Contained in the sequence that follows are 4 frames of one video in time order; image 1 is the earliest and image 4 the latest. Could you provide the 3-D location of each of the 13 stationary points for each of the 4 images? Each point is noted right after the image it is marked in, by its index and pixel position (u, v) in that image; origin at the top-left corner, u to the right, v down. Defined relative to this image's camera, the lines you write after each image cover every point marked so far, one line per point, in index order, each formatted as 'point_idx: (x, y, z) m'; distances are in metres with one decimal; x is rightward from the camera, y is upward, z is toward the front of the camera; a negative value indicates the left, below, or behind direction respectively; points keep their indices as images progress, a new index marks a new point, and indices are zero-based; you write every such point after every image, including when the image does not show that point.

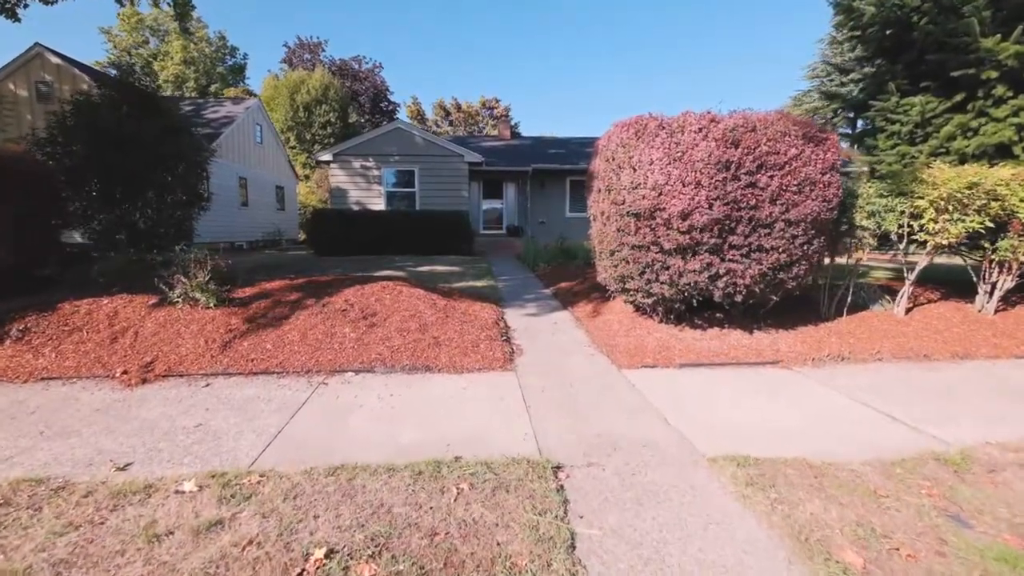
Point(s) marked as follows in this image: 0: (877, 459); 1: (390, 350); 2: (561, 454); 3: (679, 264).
0: (+2.3, -1.1, +3.1) m
1: (-1.2, -0.7, +5.2) m
2: (+0.3, -1.0, +3.1) m
3: (+1.7, +0.2, +5.0) m
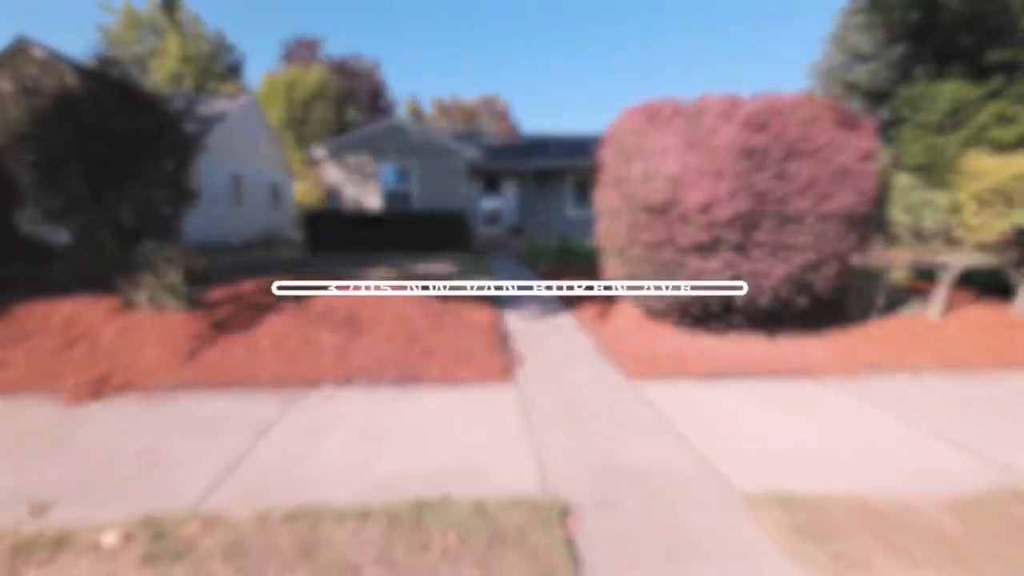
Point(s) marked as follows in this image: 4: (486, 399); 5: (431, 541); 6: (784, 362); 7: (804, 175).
0: (+2.3, -1.1, +2.6) m
1: (-1.2, -0.7, +4.7) m
2: (+0.3, -1.1, +2.6) m
3: (+1.7, +0.2, +4.5) m
4: (-0.2, -0.9, +4.2) m
5: (-0.3, -1.1, +2.1) m
6: (+2.6, -0.8, +4.7) m
7: (+2.5, +1.0, +4.3) m
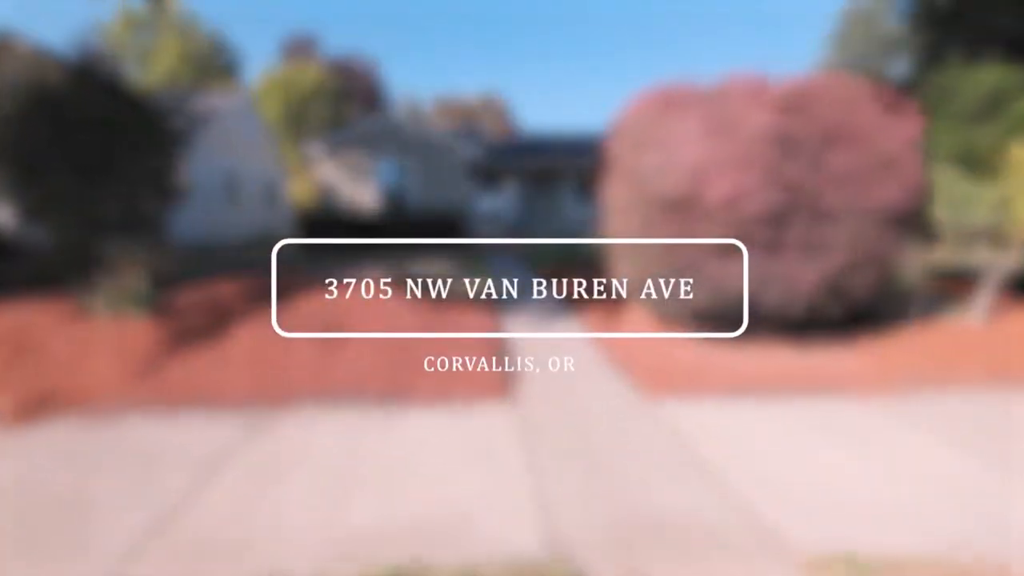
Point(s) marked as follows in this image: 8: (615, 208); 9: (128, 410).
0: (+2.3, -1.1, +2.1) m
1: (-1.2, -0.7, +4.2) m
2: (+0.3, -1.1, +2.1) m
3: (+1.7, +0.2, +4.0) m
4: (-0.2, -1.0, +3.7) m
5: (-0.3, -1.1, +1.6) m
6: (+2.6, -0.8, +4.2) m
7: (+2.5, +0.9, +3.8) m
8: (+0.8, +0.6, +4.0) m
9: (-3.3, -1.0, +4.2) m
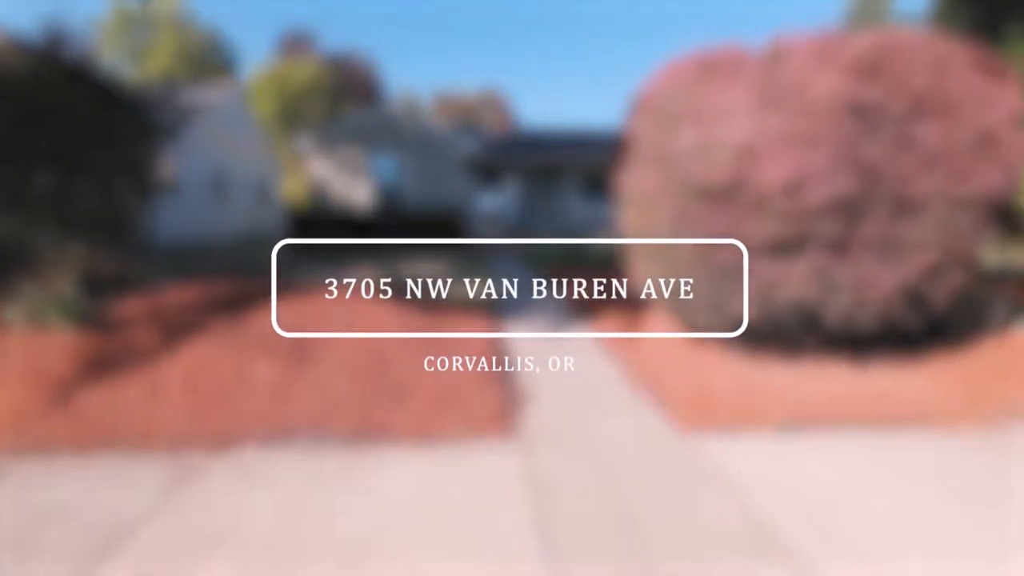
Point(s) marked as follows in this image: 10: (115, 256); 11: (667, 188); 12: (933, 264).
0: (+2.3, -1.2, +1.4) m
1: (-1.2, -0.8, +3.4) m
2: (+0.3, -1.1, +1.3) m
3: (+1.7, +0.1, +3.3) m
4: (-0.2, -1.0, +2.9) m
5: (-0.3, -1.2, +0.9) m
6: (+2.6, -0.8, +3.5) m
7: (+2.6, +0.9, +3.1) m
8: (+0.9, +0.6, +3.2) m
9: (-3.2, -1.1, +3.4) m
10: (-2.7, +0.2, +3.3) m
11: (+1.0, +0.7, +3.2) m
12: (+2.7, +0.2, +3.2) m
